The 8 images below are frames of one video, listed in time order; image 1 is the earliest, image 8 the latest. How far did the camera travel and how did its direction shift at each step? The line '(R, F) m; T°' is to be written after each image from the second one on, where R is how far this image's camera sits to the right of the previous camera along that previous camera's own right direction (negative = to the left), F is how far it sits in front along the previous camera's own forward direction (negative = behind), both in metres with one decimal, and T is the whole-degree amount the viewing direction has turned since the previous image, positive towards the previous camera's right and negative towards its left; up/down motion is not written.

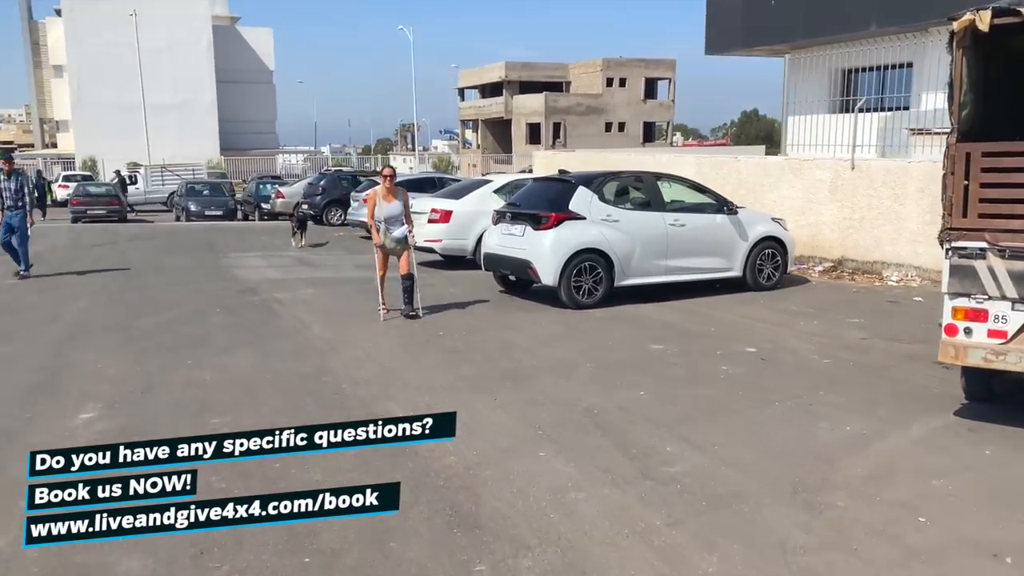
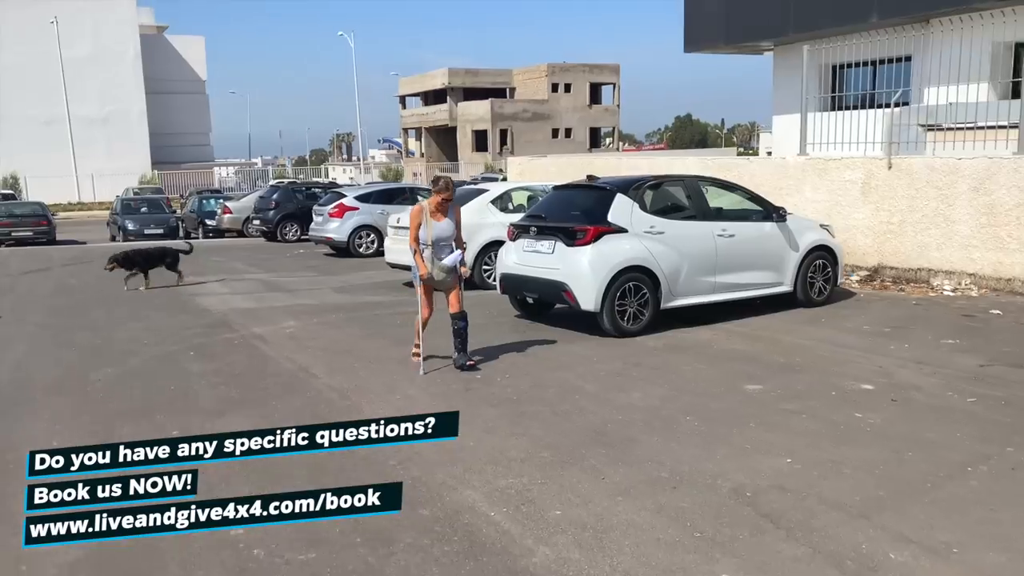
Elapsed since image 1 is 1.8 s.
(-1.0, +1.6) m; +4°
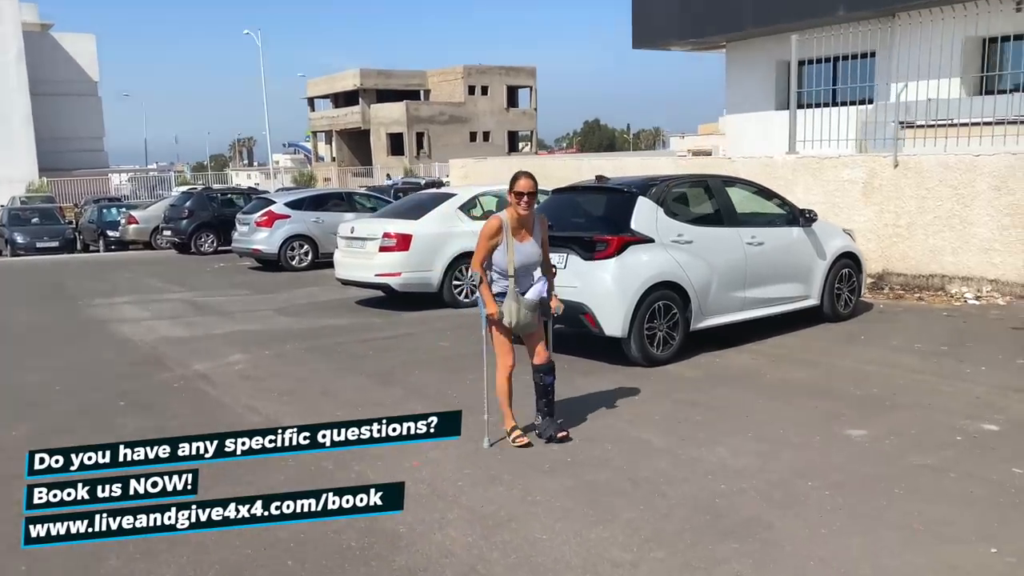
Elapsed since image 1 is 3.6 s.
(-0.8, +1.5) m; +6°
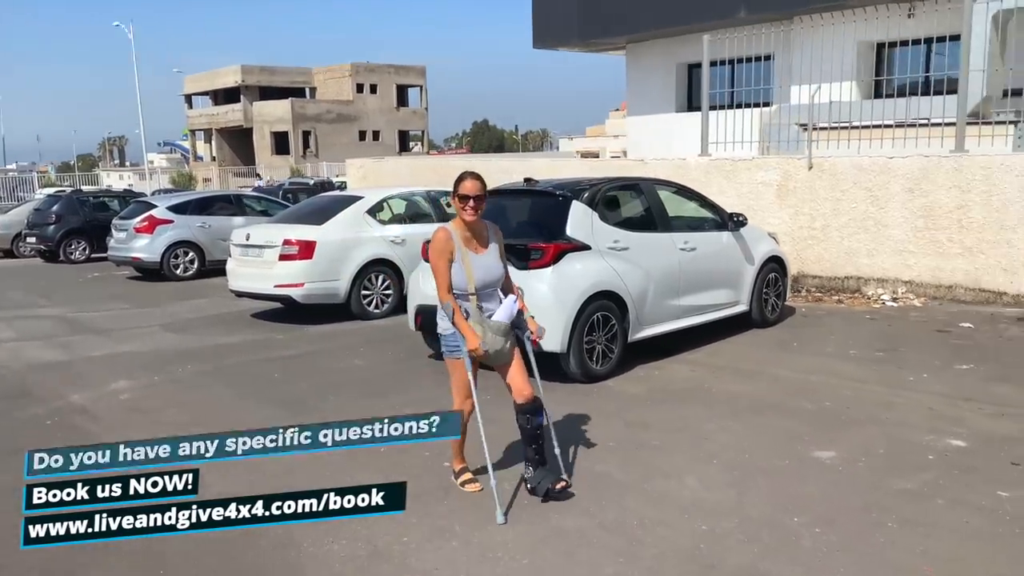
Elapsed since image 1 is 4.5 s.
(-0.3, +0.6) m; +7°
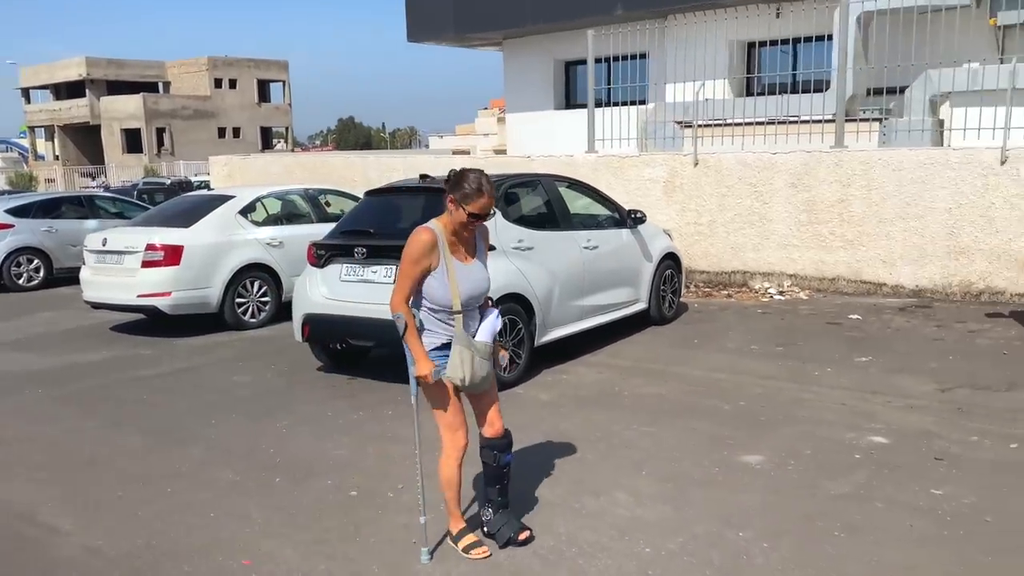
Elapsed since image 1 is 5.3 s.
(-0.2, +0.5) m; +9°
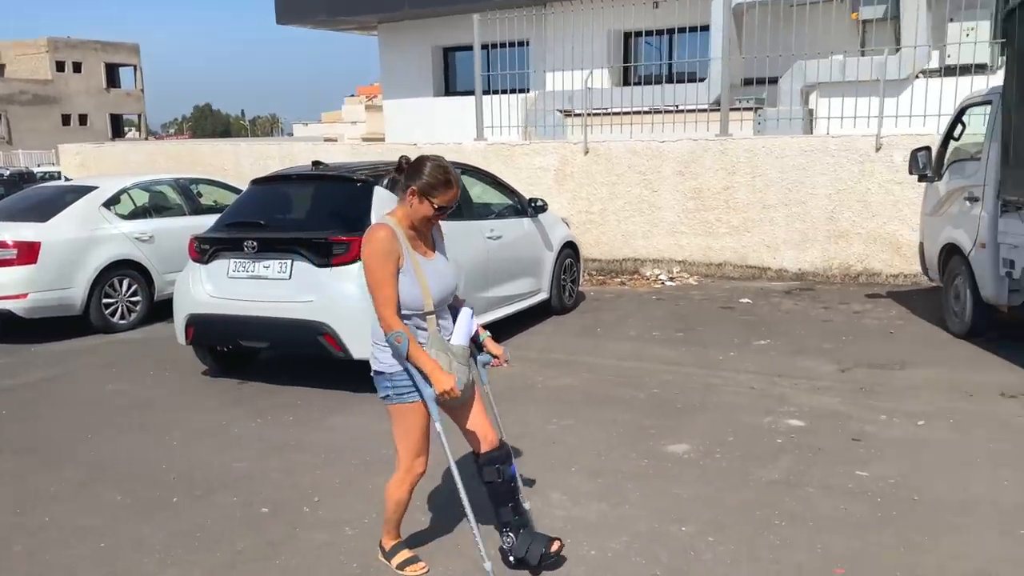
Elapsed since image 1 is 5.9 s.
(-0.3, +0.3) m; +9°
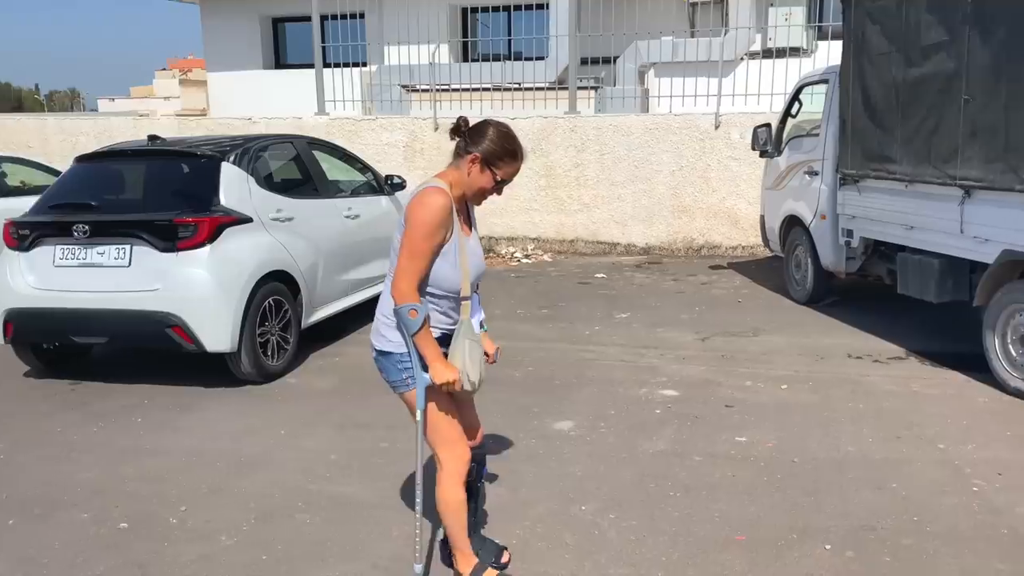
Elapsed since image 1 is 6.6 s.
(-0.2, +0.2) m; +11°
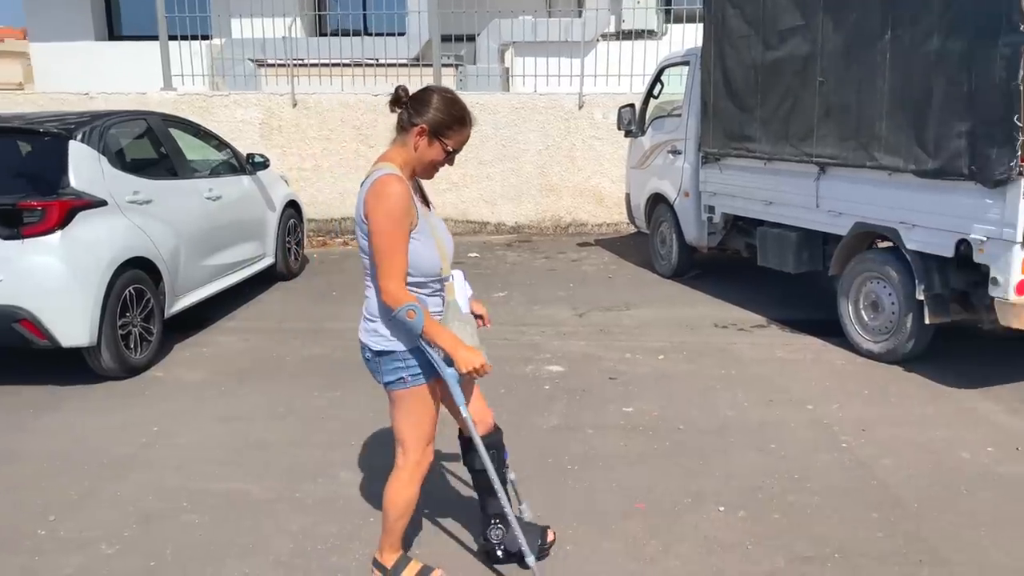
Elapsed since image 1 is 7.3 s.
(-0.2, +0.1) m; +10°
